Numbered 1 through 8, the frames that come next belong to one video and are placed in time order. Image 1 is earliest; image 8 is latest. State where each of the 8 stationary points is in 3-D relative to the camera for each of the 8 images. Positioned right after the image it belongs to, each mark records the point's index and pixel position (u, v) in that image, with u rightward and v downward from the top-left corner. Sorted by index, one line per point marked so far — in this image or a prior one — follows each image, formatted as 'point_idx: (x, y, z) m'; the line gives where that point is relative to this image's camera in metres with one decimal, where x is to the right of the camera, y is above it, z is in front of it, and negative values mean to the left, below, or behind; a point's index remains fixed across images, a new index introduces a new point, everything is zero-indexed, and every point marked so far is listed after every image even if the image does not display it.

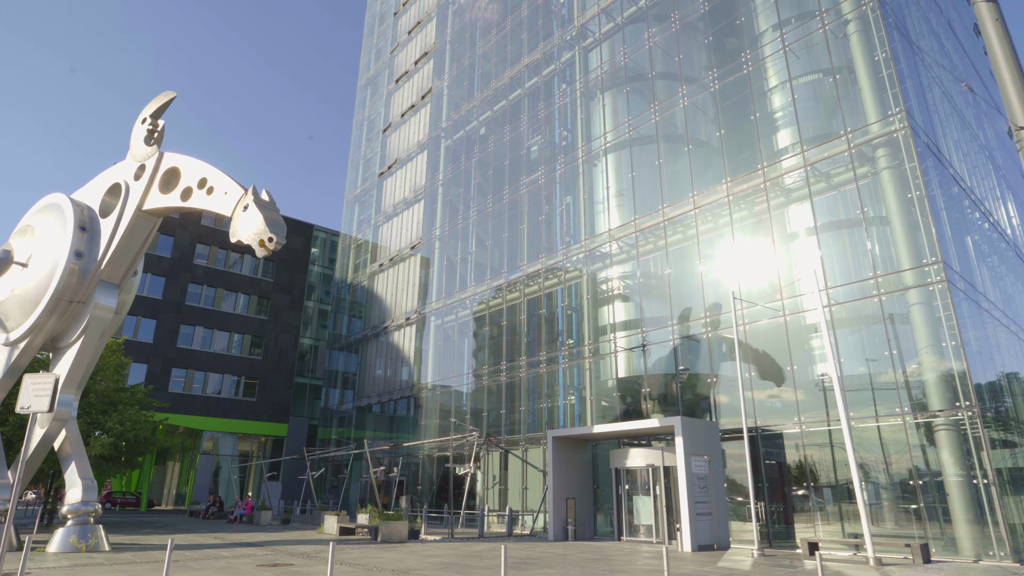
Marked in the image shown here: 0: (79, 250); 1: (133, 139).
0: (-11.0, +0.9, +15.3) m
1: (-10.0, +3.9, +16.2) m
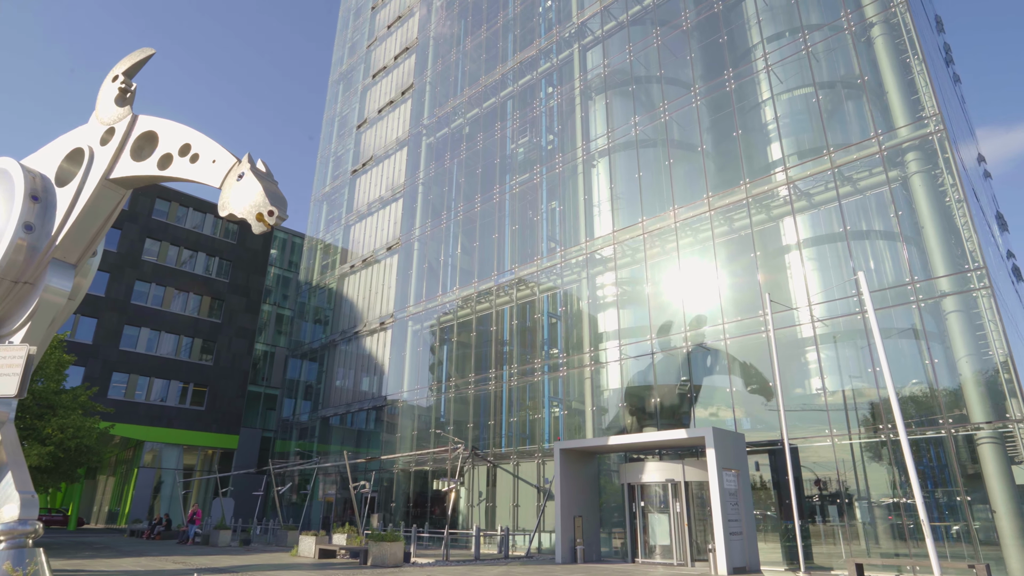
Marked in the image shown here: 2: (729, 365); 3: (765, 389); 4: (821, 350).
0: (-10.4, +1.4, +13.1) m
1: (-9.5, +4.4, +14.1) m
2: (+6.4, -2.6, +19.5) m
3: (+7.7, -3.0, +18.3) m
4: (+8.2, -2.0, +18.2) m
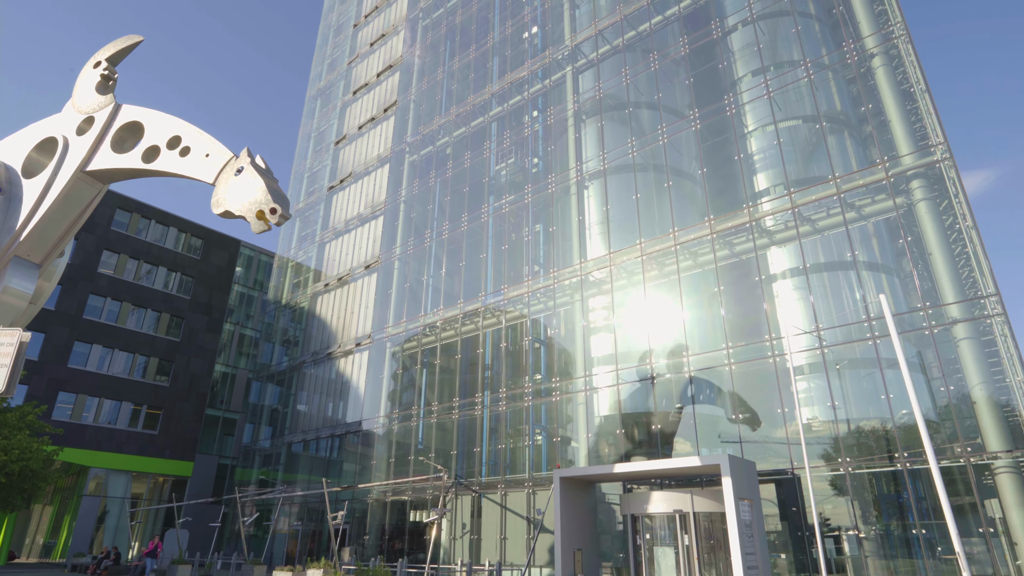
0: (-10.1, +1.4, +11.7) m
1: (-9.1, +4.3, +12.9) m
2: (+6.2, -3.4, +19.0) m
3: (+7.5, -3.8, +17.8) m
4: (+8.1, -2.7, +17.8) m
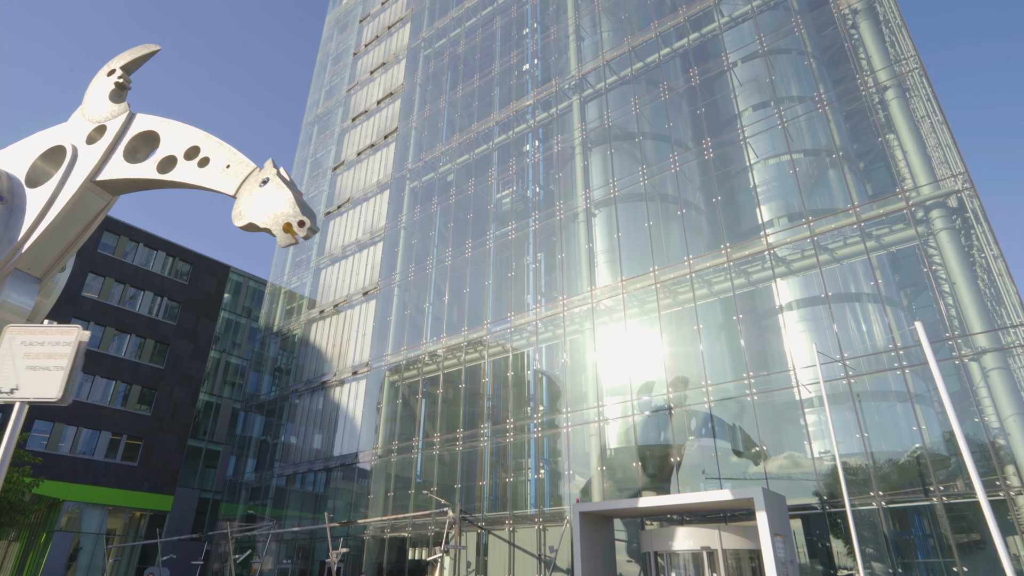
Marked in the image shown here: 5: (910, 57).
0: (-9.5, +1.1, +11.0) m
1: (-8.5, +3.9, +12.4) m
2: (+6.5, -4.3, +18.5) m
3: (+7.9, -4.6, +17.3) m
4: (+8.4, -3.6, +17.4) m
5: (+12.6, +7.3, +19.2) m
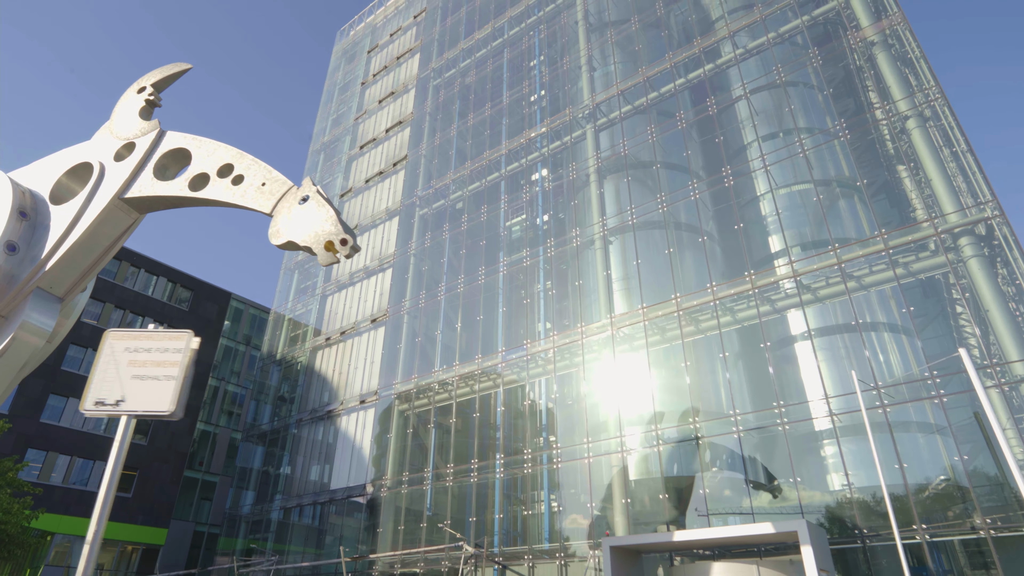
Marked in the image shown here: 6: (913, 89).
0: (-8.7, +0.8, +10.7) m
1: (-7.8, +3.5, +12.2) m
2: (+7.1, -5.1, +18.0) m
3: (+8.5, -5.4, +16.9) m
4: (+9.1, -4.4, +17.0) m
5: (+13.3, +6.4, +19.4) m
6: (+13.0, +6.4, +19.8) m
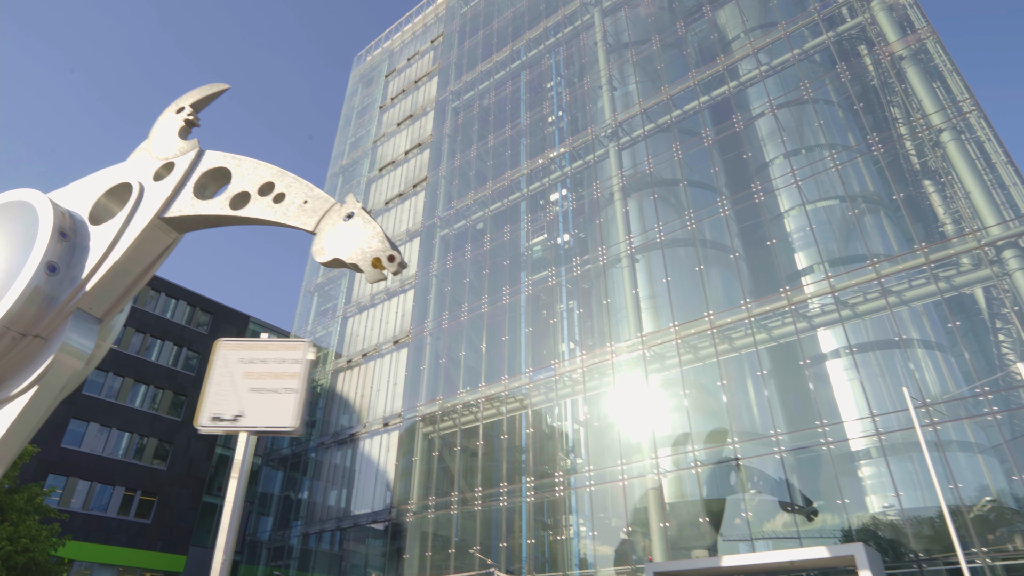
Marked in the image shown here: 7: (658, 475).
0: (-8.0, +0.4, +10.6) m
1: (-7.0, +3.1, +12.2) m
2: (+8.1, -5.5, +17.5) m
3: (+9.4, -5.8, +16.3) m
4: (+10.0, -4.8, +16.5) m
5: (+14.1, +5.9, +19.2) m
6: (+13.8, +5.9, +19.6) m
7: (+4.6, -6.1, +20.0) m
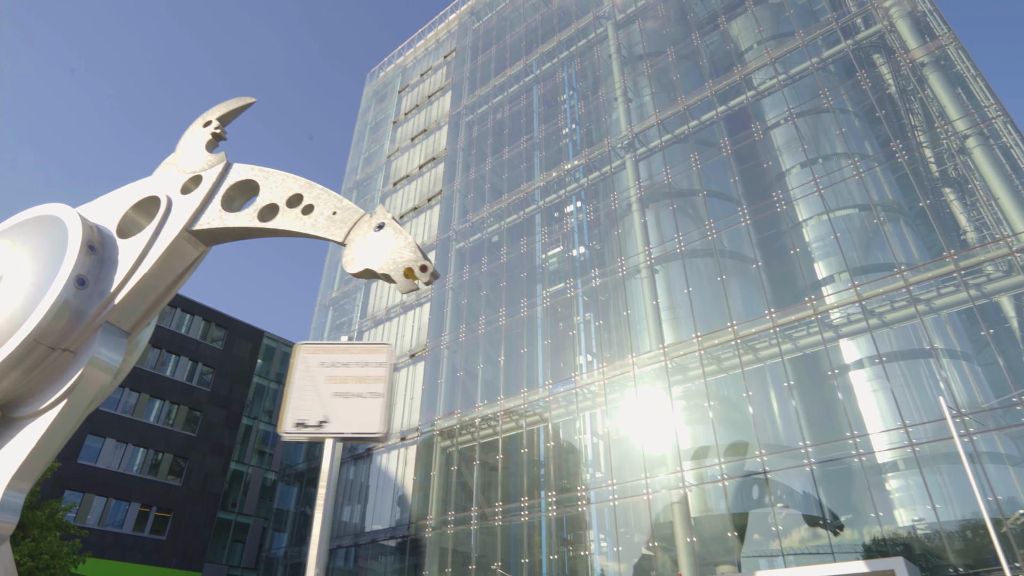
0: (-7.4, +0.2, +10.6) m
1: (-6.5, +2.8, +12.3) m
2: (+8.7, -5.8, +17.1) m
3: (+10.1, -6.0, +15.9) m
4: (+10.6, -5.0, +16.1) m
5: (+14.7, +5.6, +19.0) m
6: (+14.4, +5.7, +19.4) m
7: (+5.3, -6.5, +19.7) m
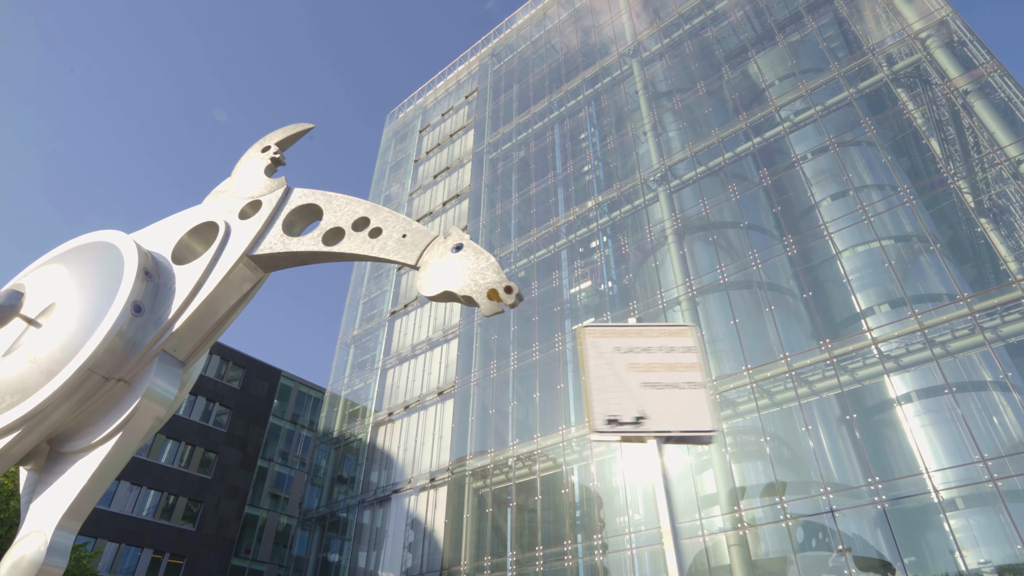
0: (-6.2, -0.2, +10.1) m
1: (-5.2, +2.3, +12.0) m
2: (+10.1, -6.6, +16.2) m
3: (+11.4, -6.7, +14.9) m
4: (+12.0, -5.7, +15.2) m
5: (+16.0, +4.7, +18.8) m
6: (+15.7, +4.7, +19.2) m
7: (+6.6, -7.4, +18.7) m
